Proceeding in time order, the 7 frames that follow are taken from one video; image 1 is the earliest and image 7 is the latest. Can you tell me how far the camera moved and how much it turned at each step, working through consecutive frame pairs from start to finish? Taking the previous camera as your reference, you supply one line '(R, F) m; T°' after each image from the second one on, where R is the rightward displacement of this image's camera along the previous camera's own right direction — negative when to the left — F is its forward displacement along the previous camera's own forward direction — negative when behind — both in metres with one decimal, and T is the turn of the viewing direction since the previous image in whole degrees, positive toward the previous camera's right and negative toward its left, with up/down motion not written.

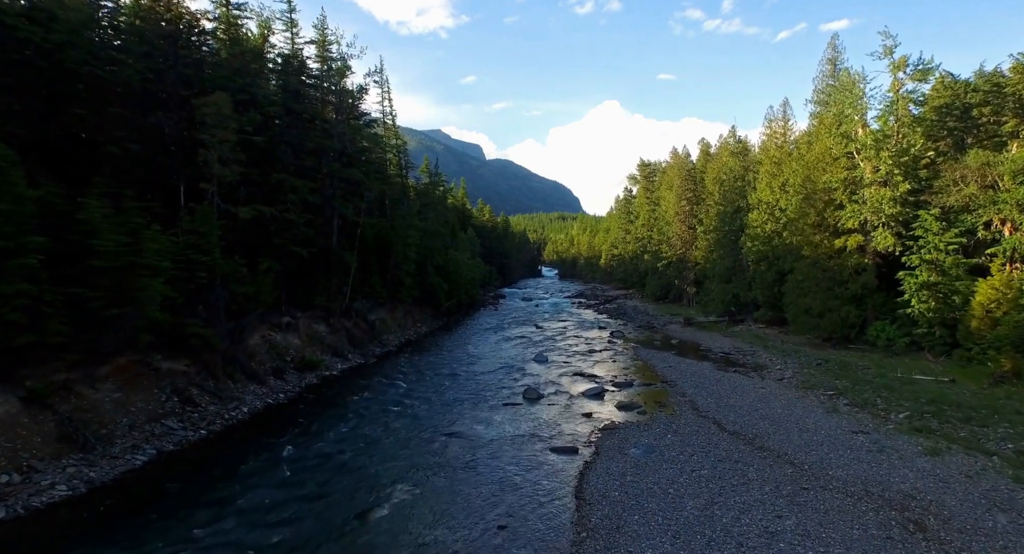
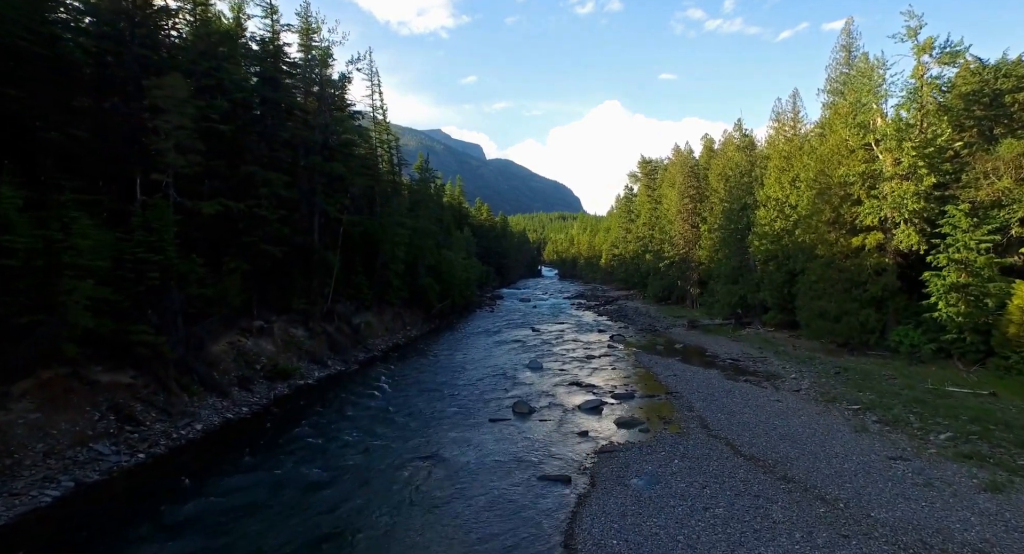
(+0.5, +2.3) m; 0°
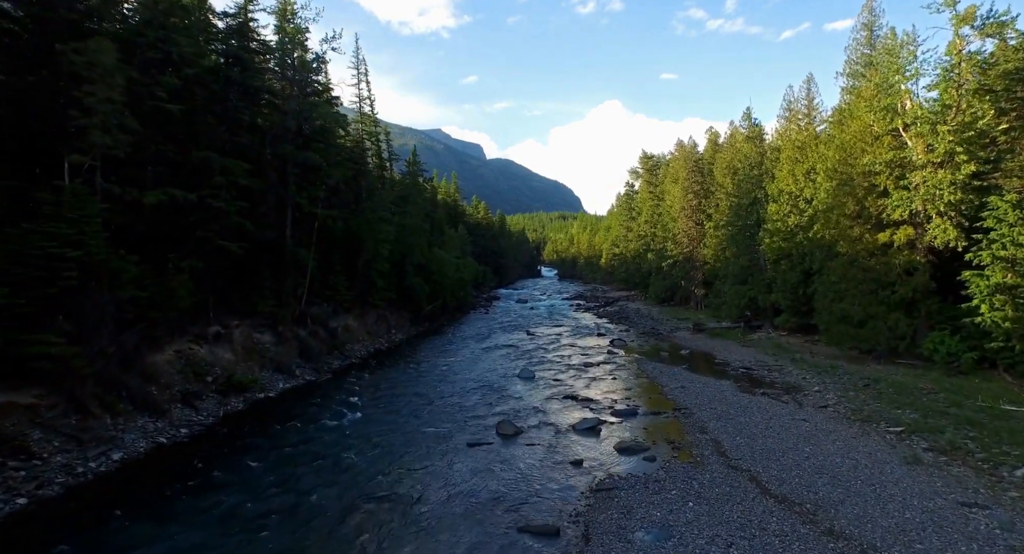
(+0.6, +2.9) m; 0°
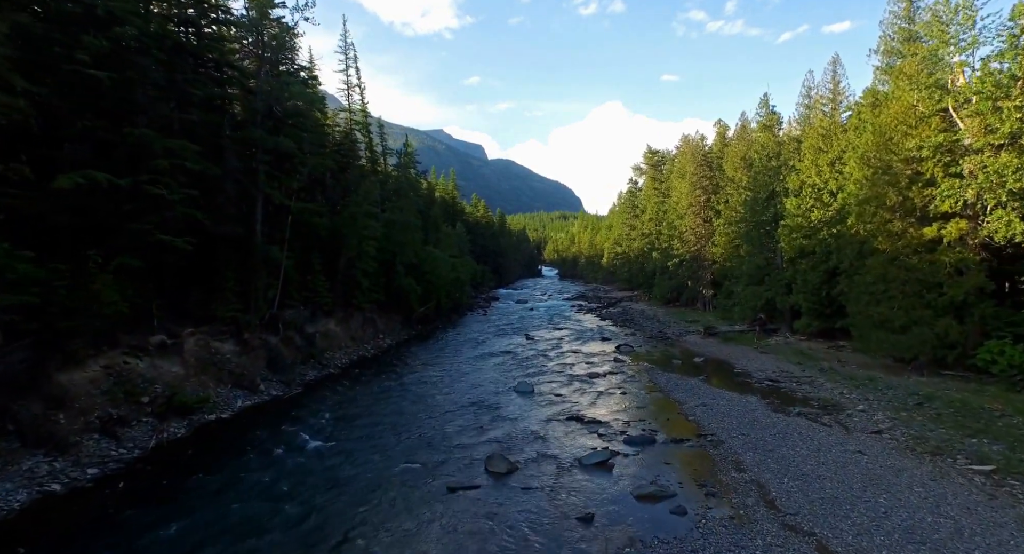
(+0.2, +3.4) m; 0°
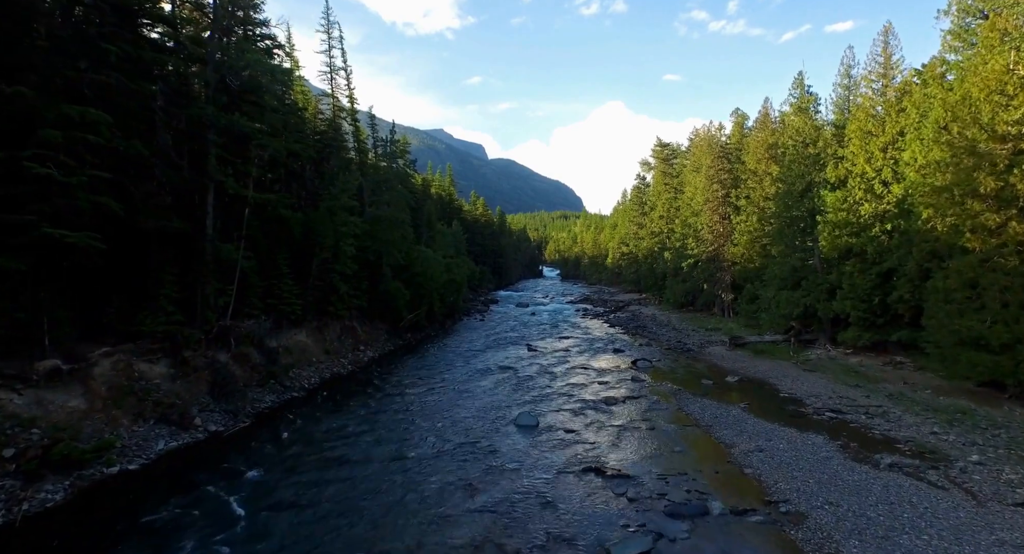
(0.0, +4.9) m; 0°
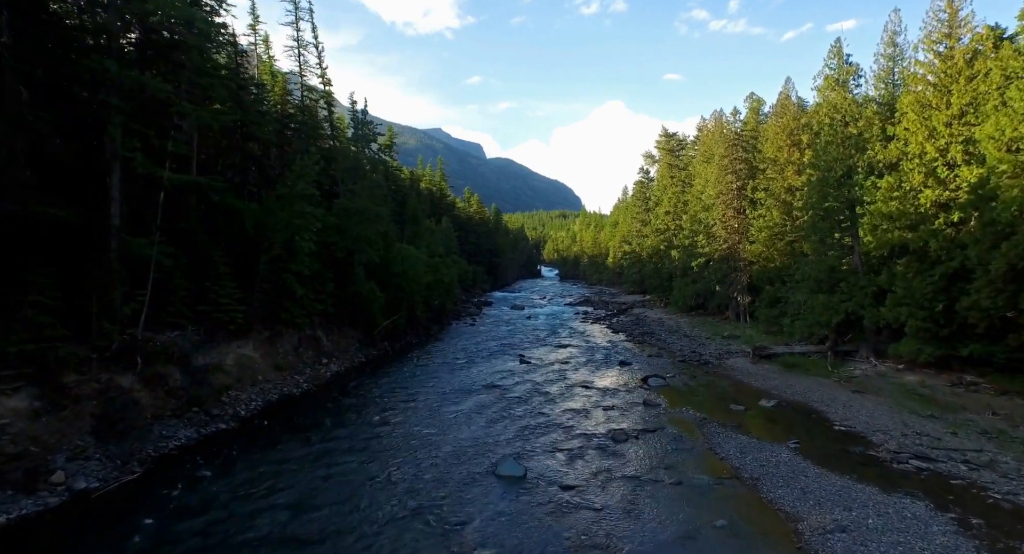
(+0.6, +5.2) m; 0°
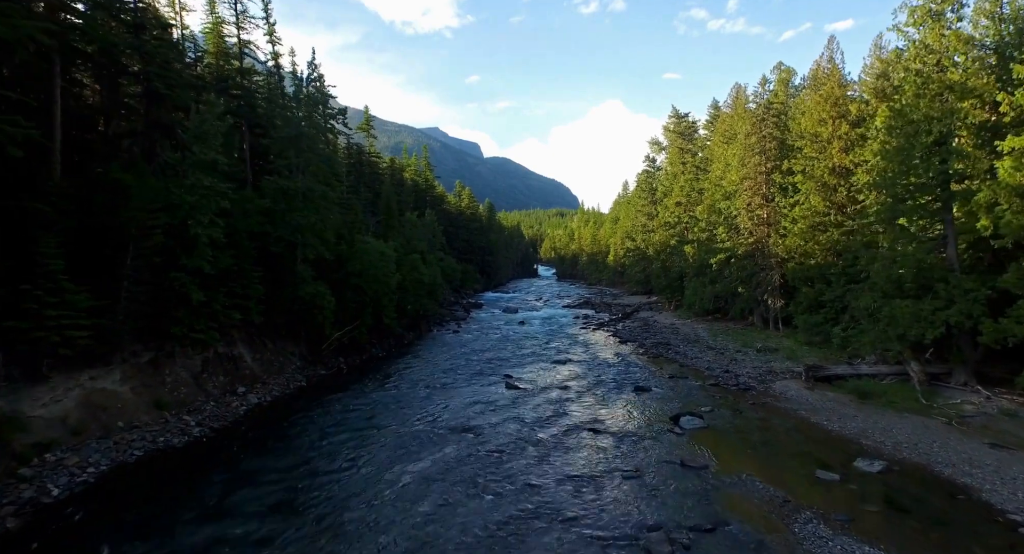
(+0.7, +7.9) m; 0°
